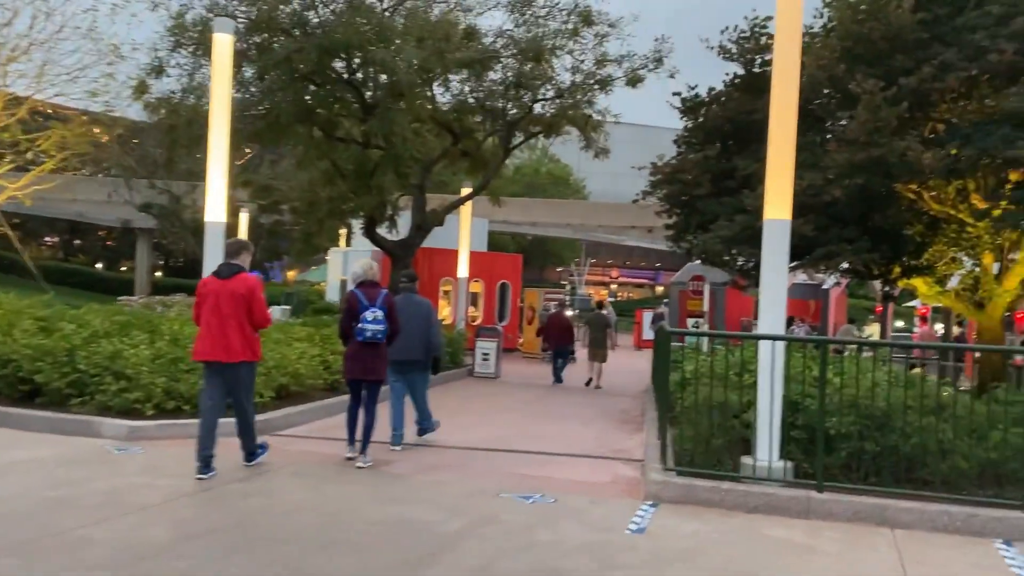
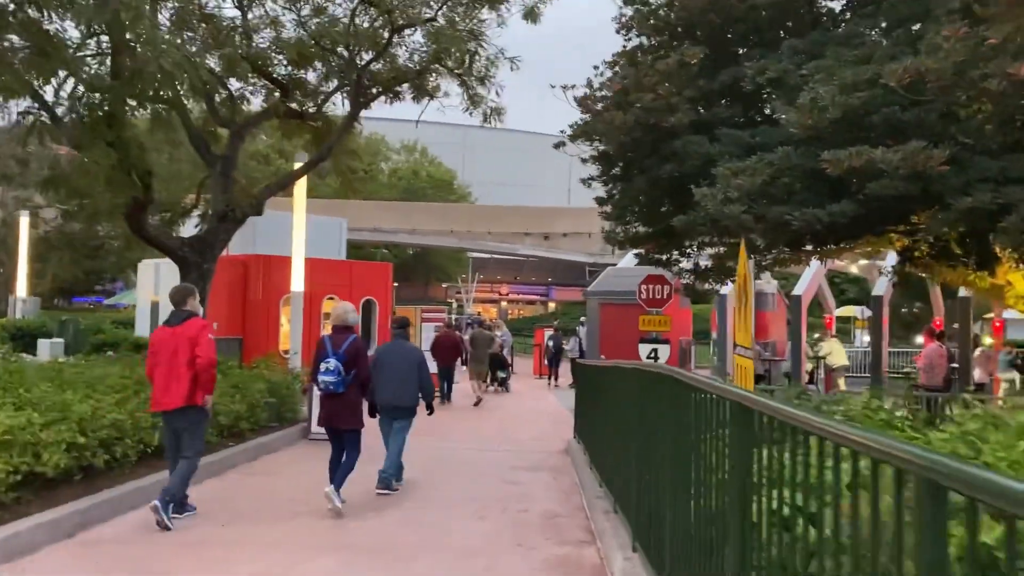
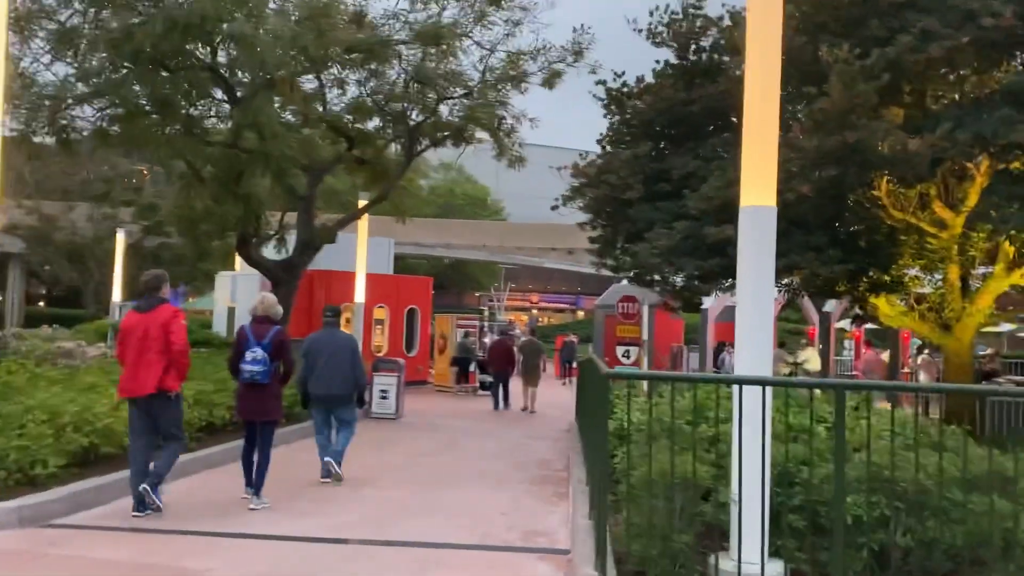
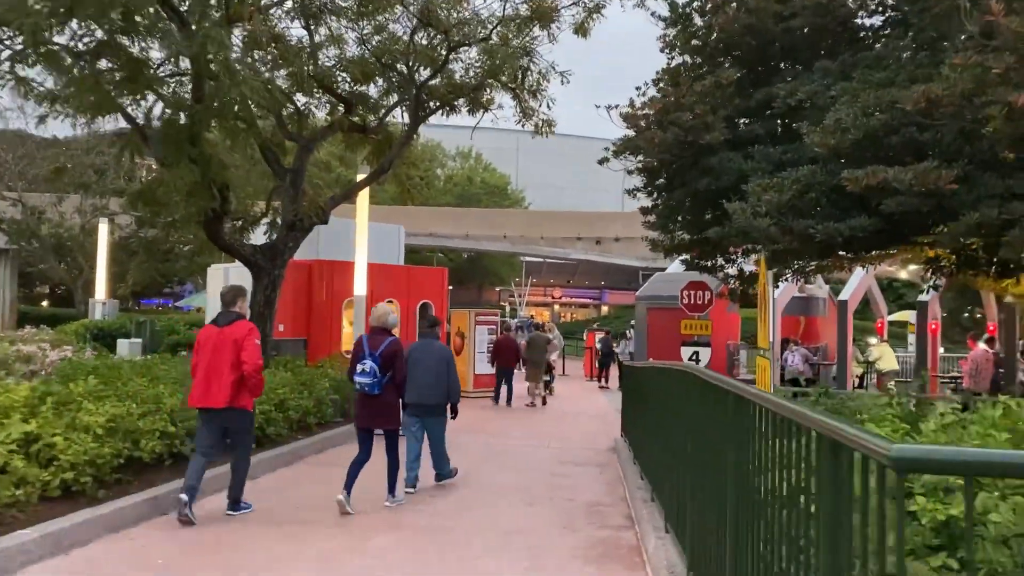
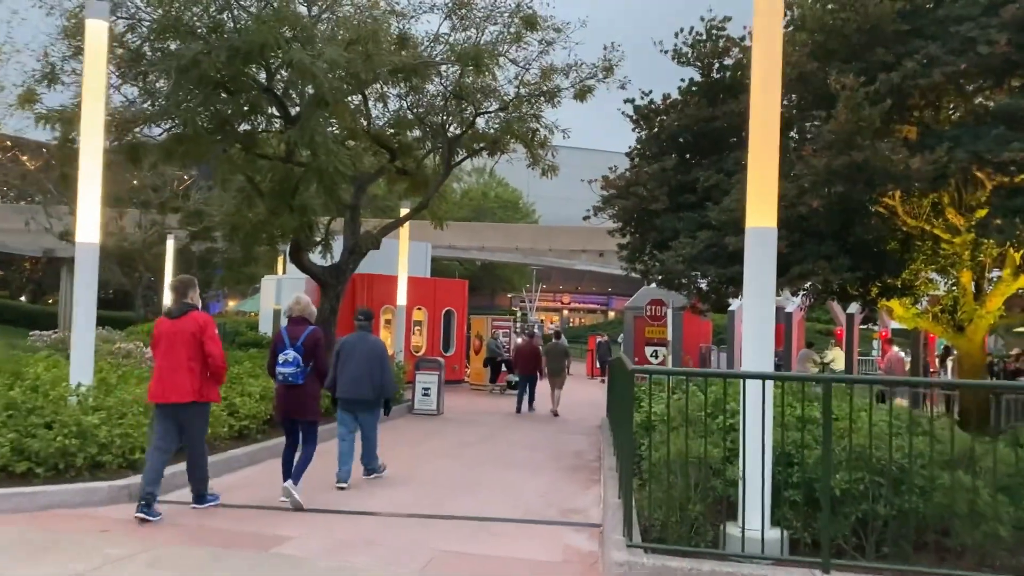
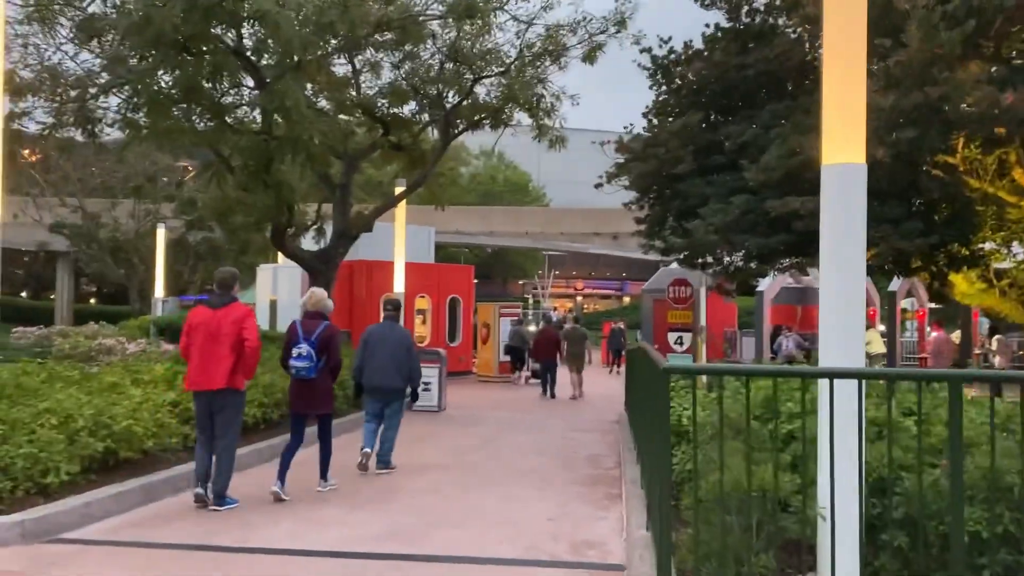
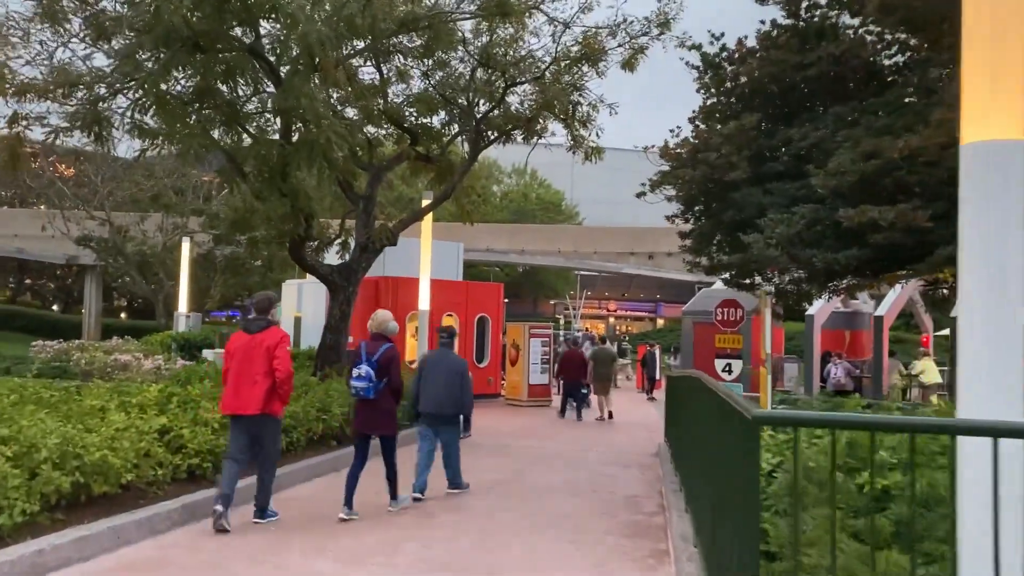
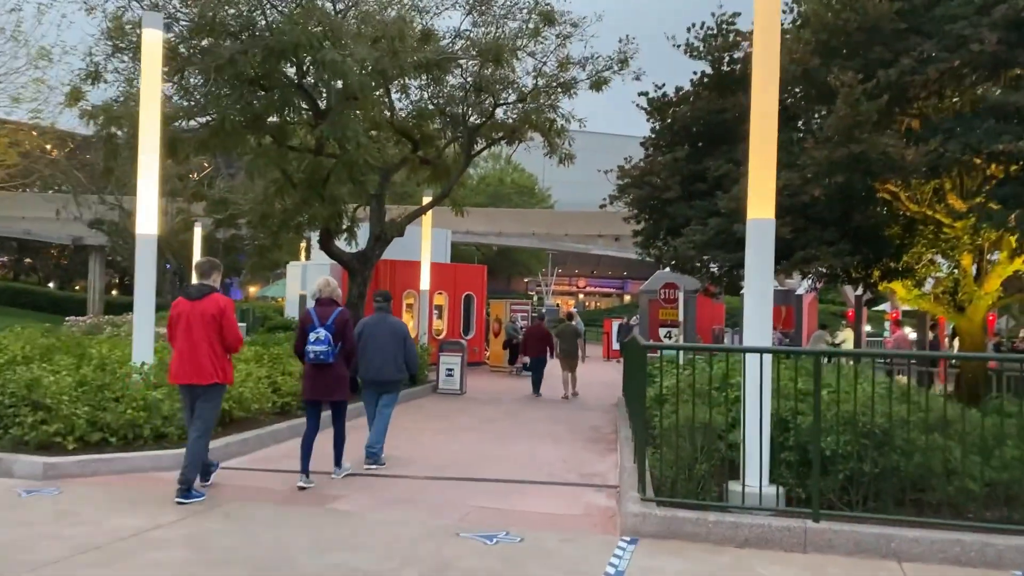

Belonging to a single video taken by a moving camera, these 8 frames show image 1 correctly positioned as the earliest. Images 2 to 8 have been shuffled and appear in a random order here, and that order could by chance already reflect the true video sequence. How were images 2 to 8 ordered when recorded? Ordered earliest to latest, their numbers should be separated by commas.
8, 5, 3, 6, 7, 4, 2
